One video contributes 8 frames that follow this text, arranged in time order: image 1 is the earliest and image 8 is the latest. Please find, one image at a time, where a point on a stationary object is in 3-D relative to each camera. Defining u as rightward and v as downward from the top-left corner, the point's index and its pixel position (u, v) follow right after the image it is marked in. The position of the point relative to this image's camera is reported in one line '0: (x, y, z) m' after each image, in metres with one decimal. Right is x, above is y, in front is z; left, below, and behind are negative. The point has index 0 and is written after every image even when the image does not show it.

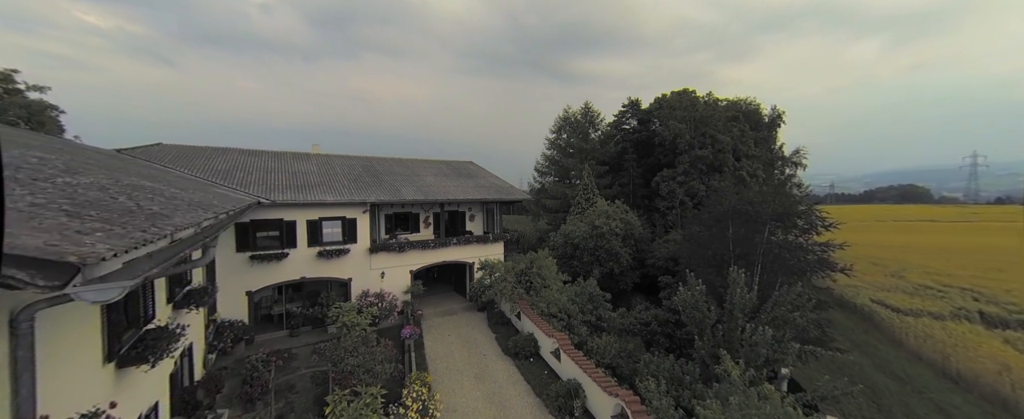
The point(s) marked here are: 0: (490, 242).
0: (-1.2, -1.7, +18.7) m
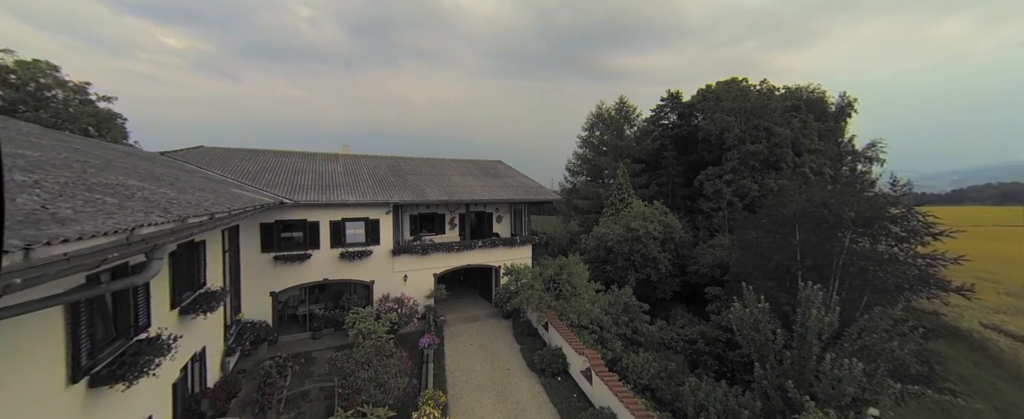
0: (+0.2, -1.7, +17.8) m
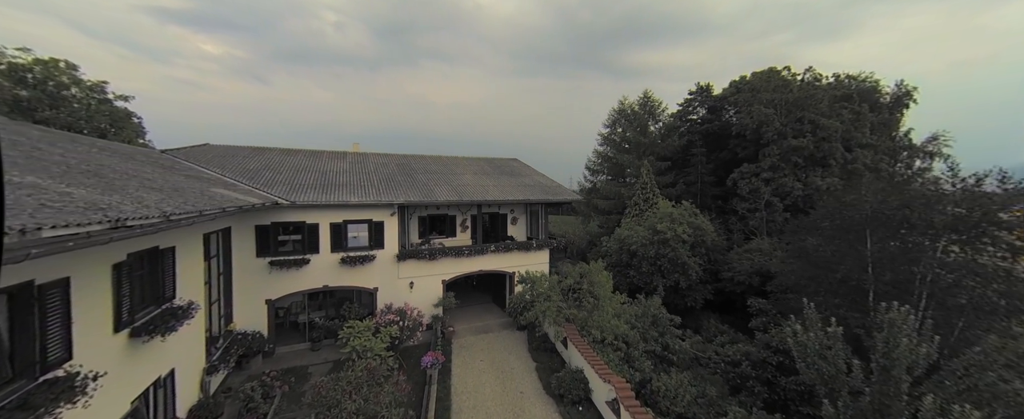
0: (+1.0, -1.8, +16.4) m
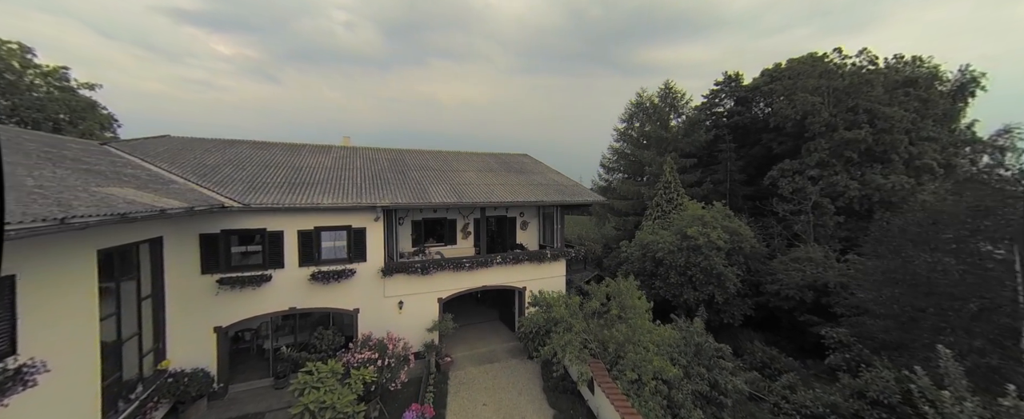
0: (+1.3, -1.9, +13.8) m
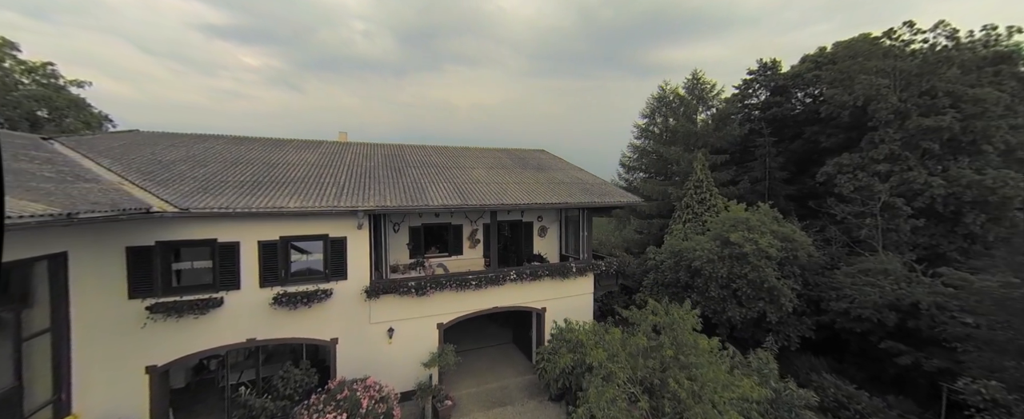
0: (+1.8, -2.0, +11.4) m
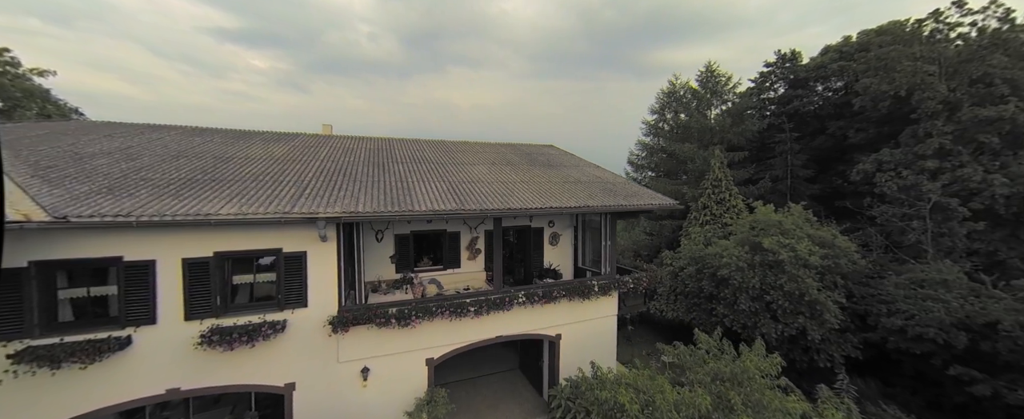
0: (+2.0, -2.1, +9.3) m
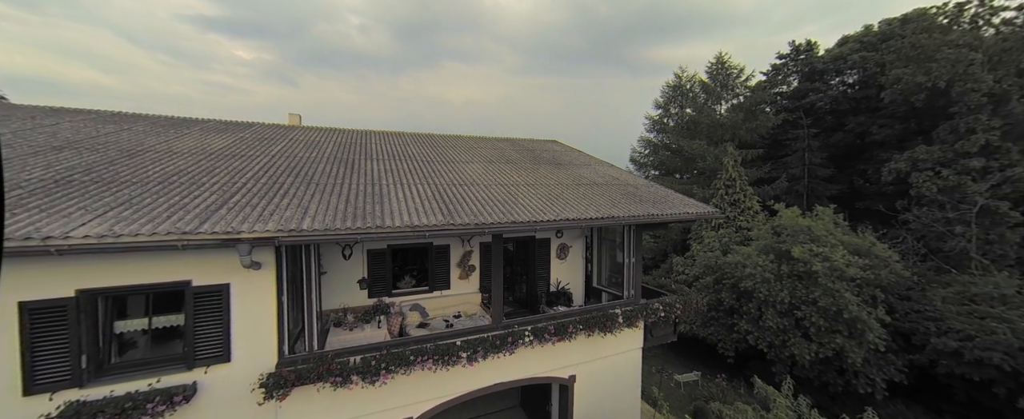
0: (+2.0, -2.3, +7.4) m
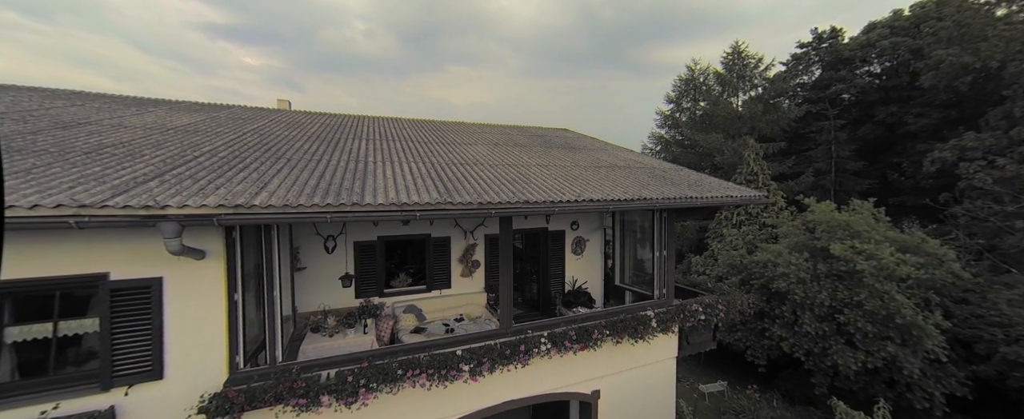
0: (+2.2, -2.0, +6.2) m
